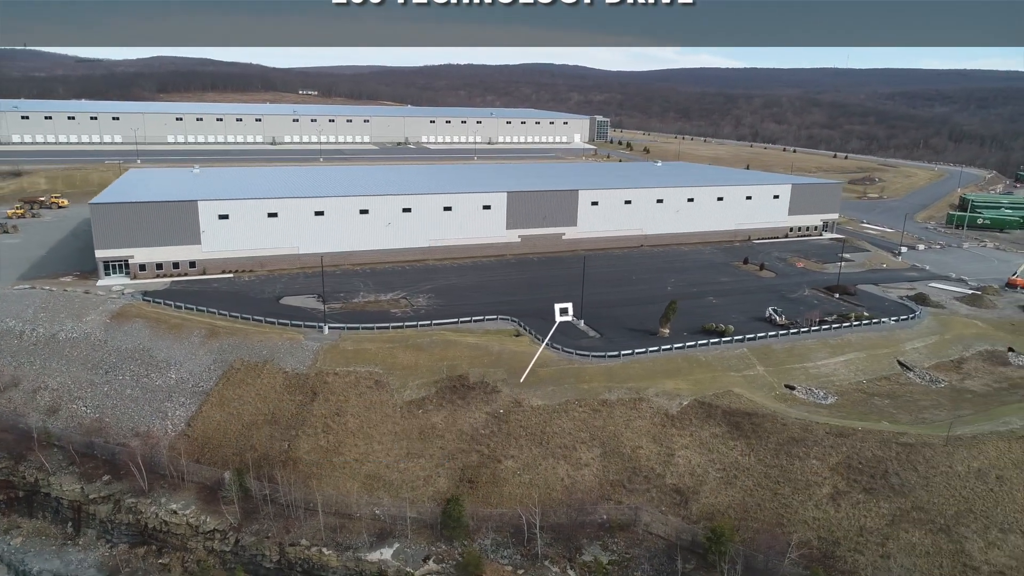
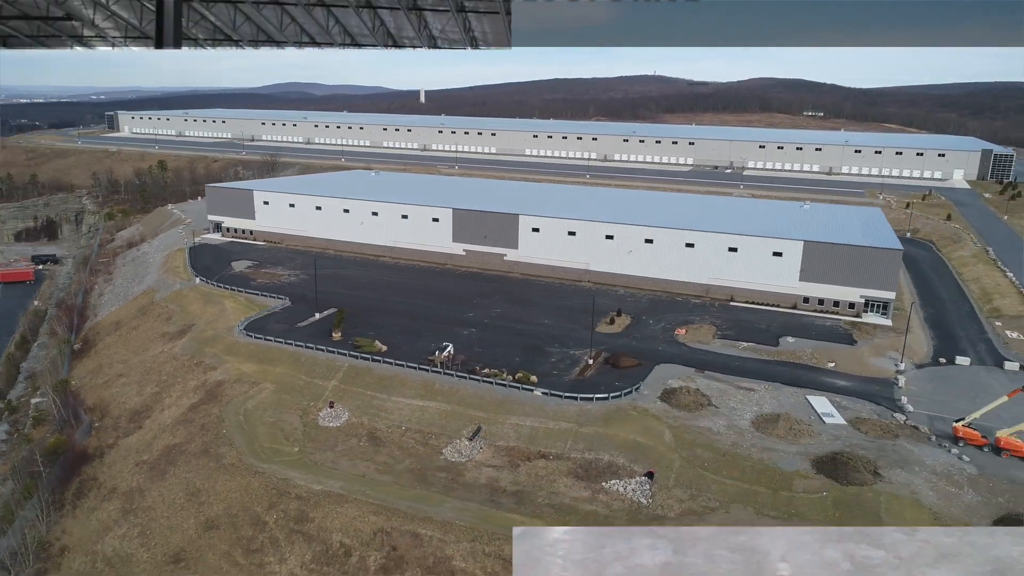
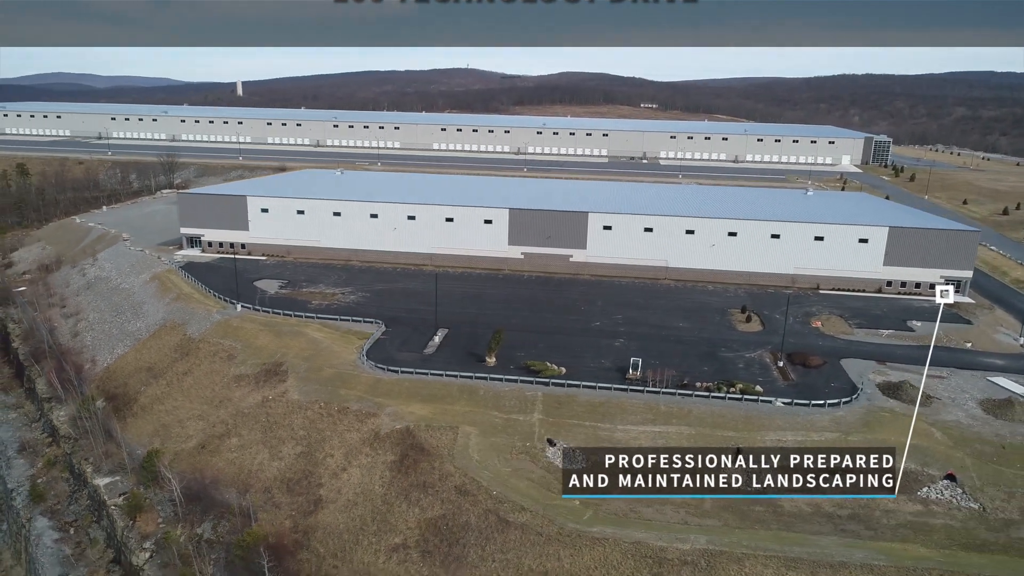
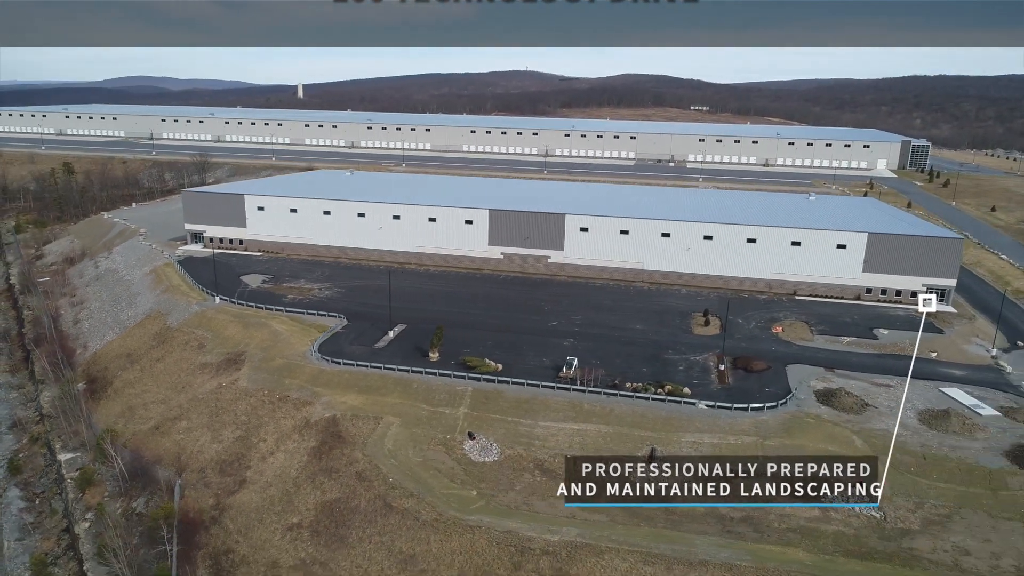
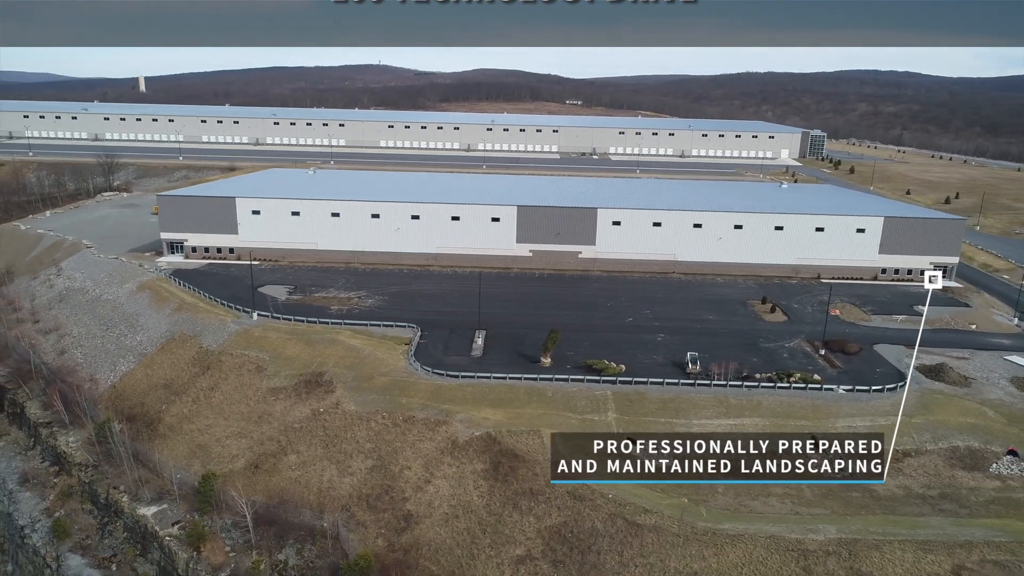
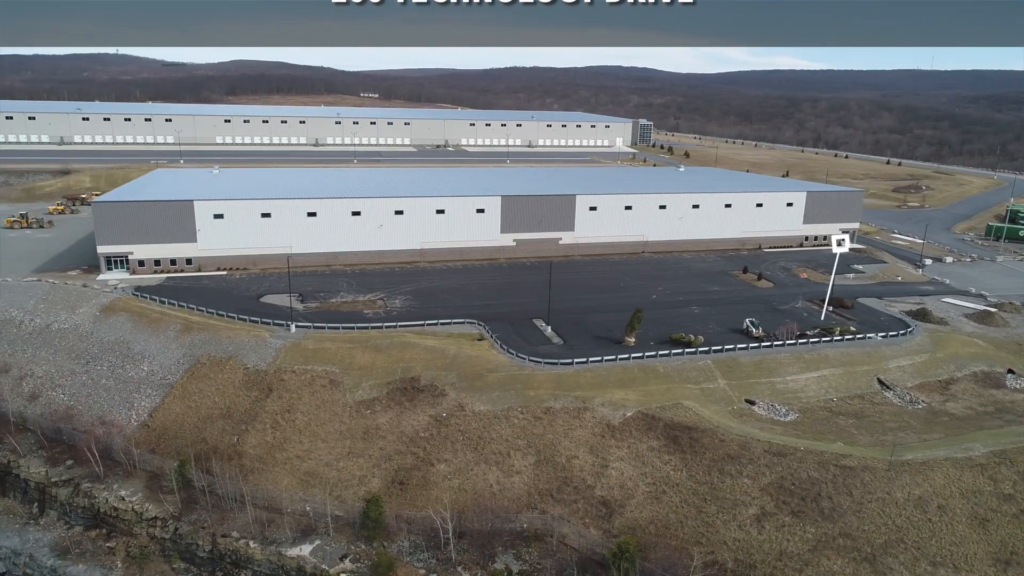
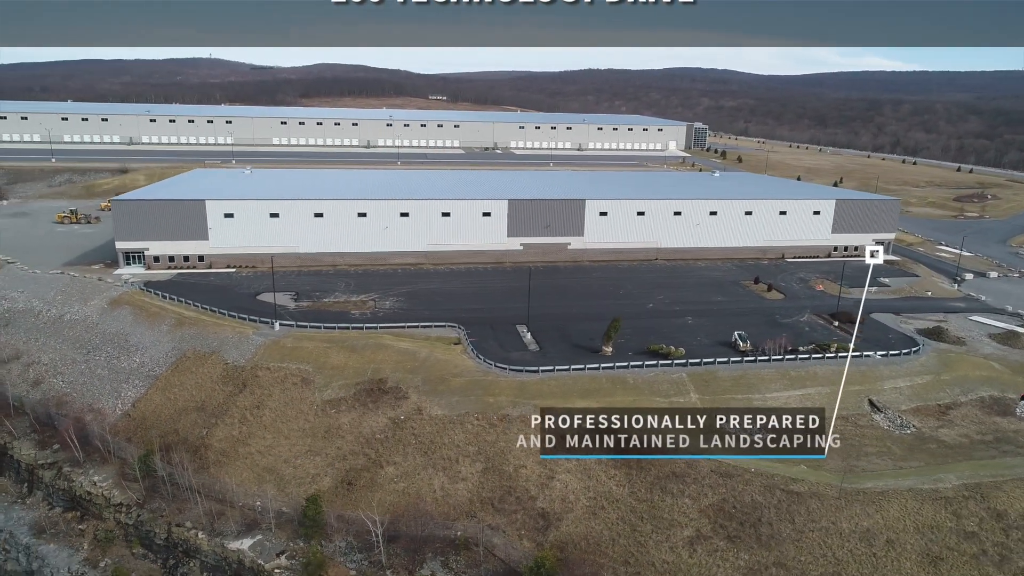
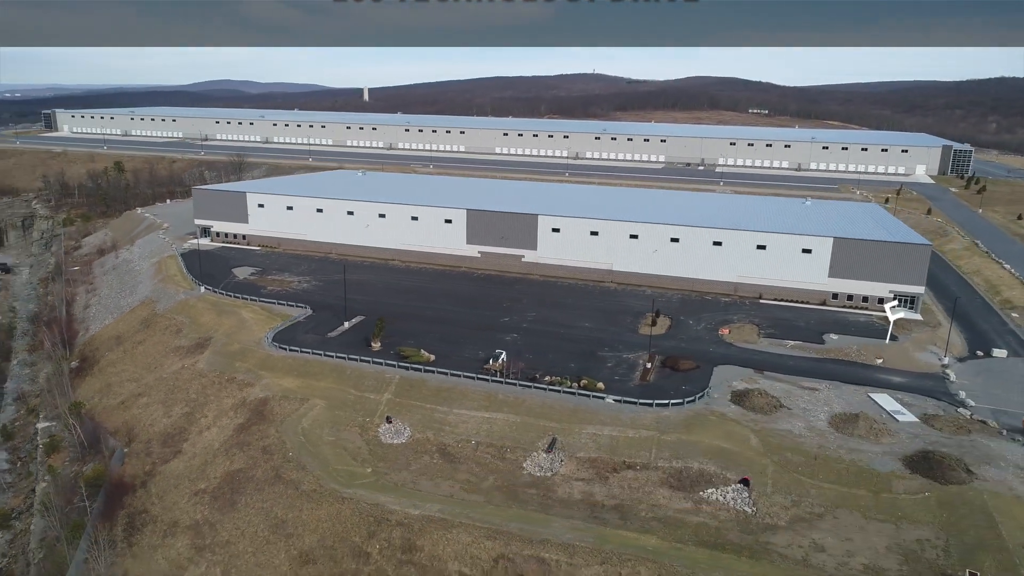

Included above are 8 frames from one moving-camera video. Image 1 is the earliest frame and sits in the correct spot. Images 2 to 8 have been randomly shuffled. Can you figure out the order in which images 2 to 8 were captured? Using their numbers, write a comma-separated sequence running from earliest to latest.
6, 7, 5, 3, 4, 8, 2
